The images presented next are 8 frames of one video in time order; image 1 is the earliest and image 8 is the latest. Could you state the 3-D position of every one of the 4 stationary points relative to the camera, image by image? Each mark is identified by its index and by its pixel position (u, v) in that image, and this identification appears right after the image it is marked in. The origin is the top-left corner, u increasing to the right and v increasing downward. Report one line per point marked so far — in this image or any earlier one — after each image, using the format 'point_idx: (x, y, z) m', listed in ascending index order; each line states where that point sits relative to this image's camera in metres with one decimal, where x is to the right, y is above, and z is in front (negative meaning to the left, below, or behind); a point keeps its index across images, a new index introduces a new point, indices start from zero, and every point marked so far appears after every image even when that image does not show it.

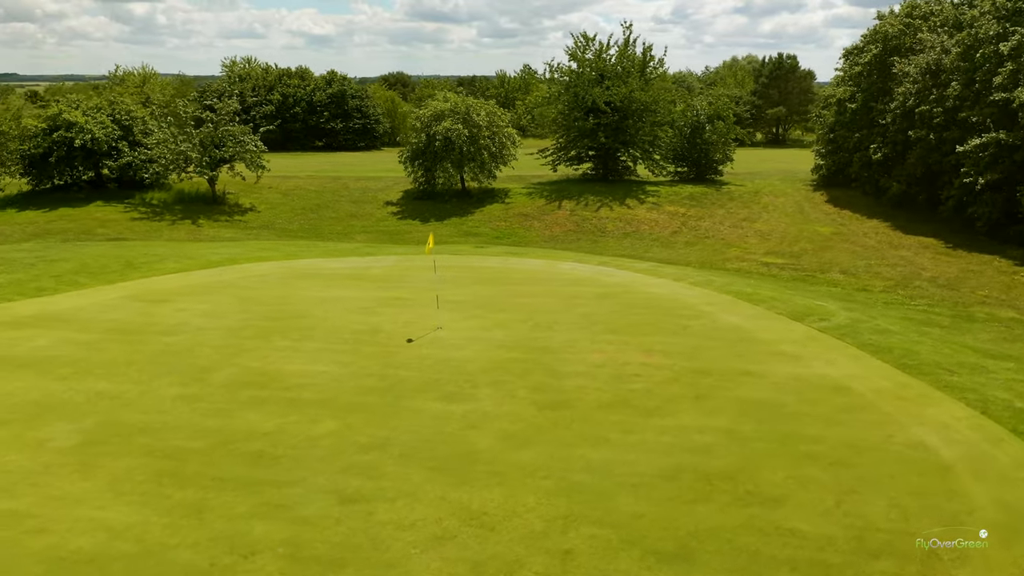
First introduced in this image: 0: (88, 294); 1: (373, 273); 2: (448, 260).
0: (-8.4, -0.1, +16.3) m
1: (-3.0, +0.3, +18.1) m
2: (-1.6, +0.7, +19.4) m
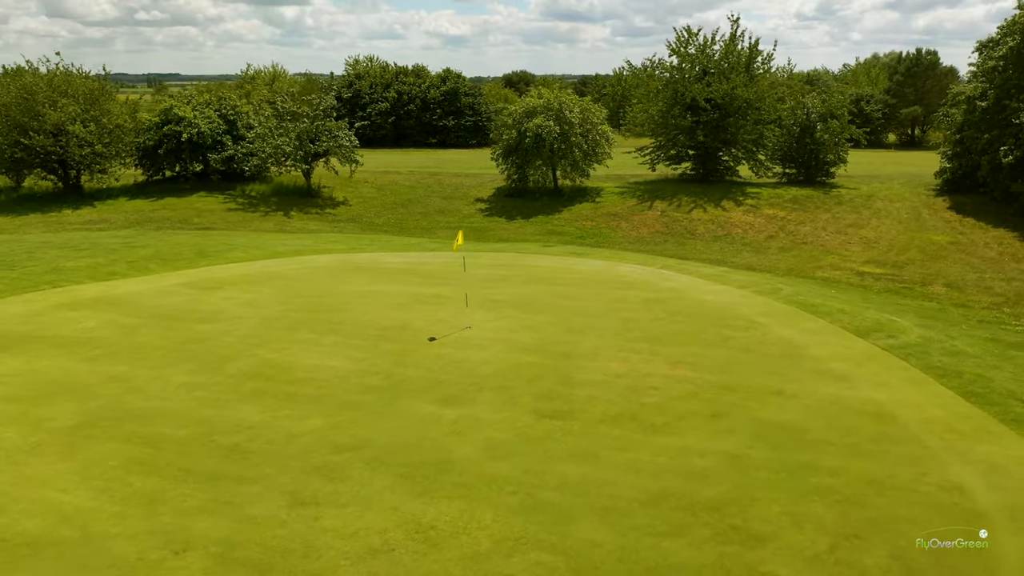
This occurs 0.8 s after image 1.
0: (-7.4, +0.2, +16.9) m
1: (-1.8, +0.4, +17.9) m
2: (-0.2, +0.7, +19.0) m
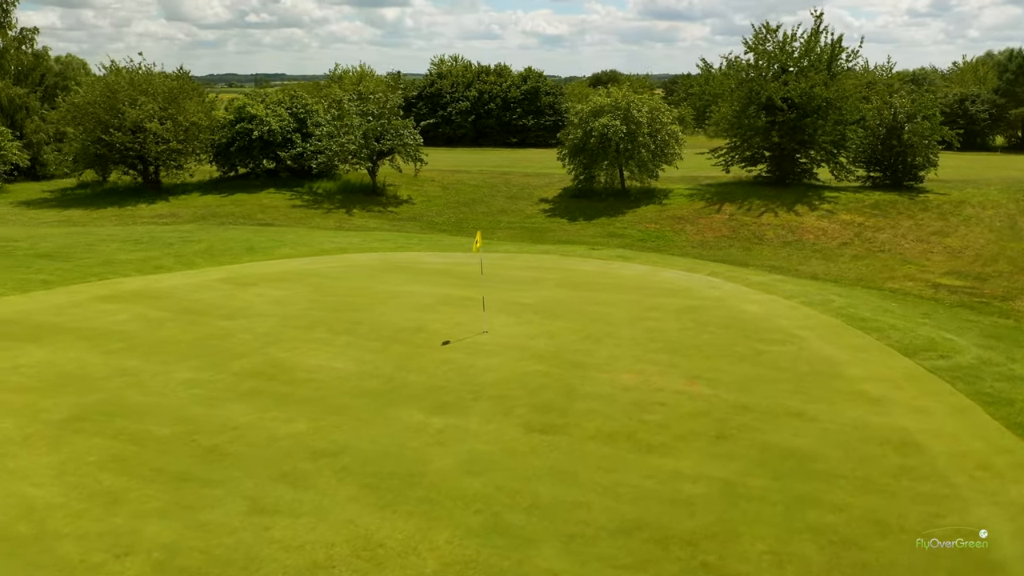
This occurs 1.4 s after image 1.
0: (-6.7, +0.3, +17.2) m
1: (-1.0, +0.4, +17.5) m
2: (+0.8, +0.6, +18.5) m
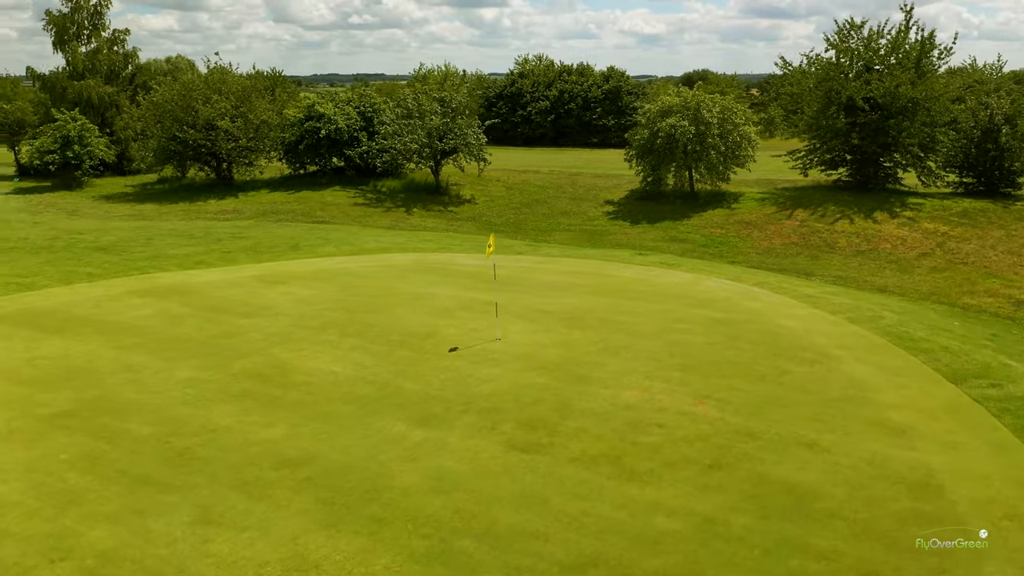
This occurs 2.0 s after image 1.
0: (-5.9, +0.4, +17.4) m
1: (-0.3, +0.3, +17.1) m
2: (+1.6, +0.5, +17.8) m
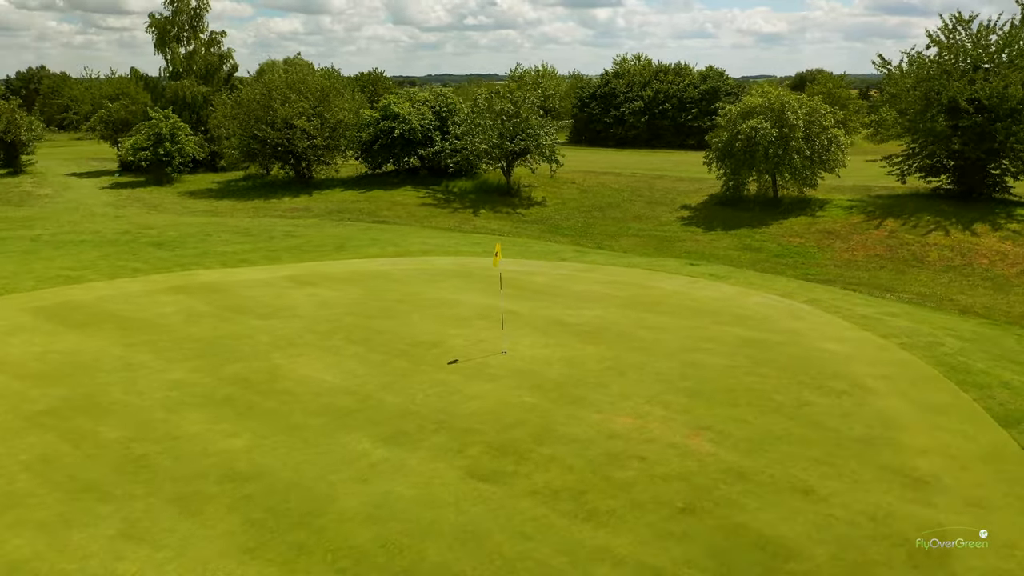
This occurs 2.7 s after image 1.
0: (-5.1, +0.4, +17.4) m
1: (+0.4, +0.2, +16.4) m
2: (+2.4, +0.3, +16.9) m
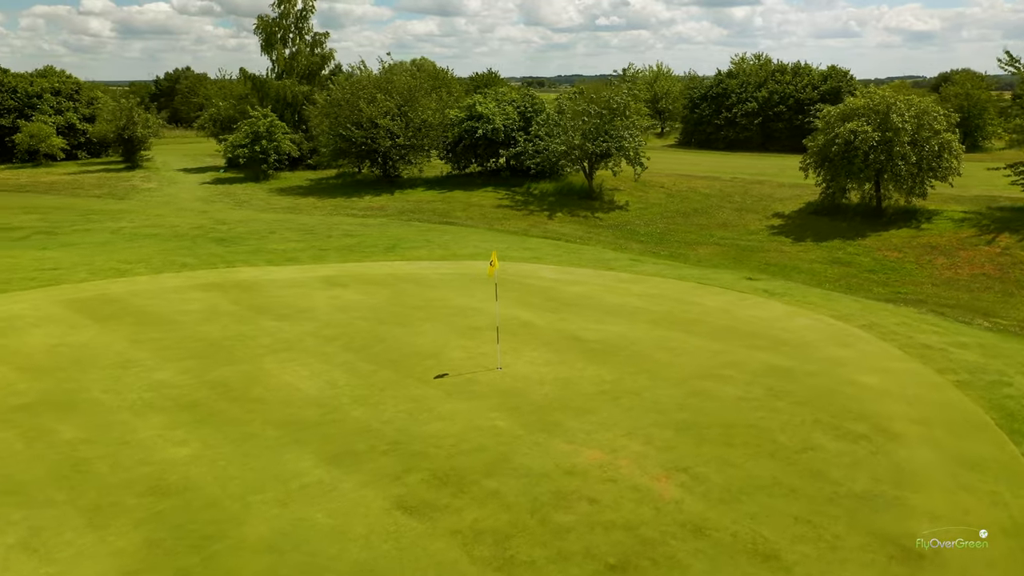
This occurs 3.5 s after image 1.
0: (-4.3, +0.4, +17.4) m
1: (+1.1, 0.0, +15.5) m
2: (+3.1, 0.0, +15.7) m
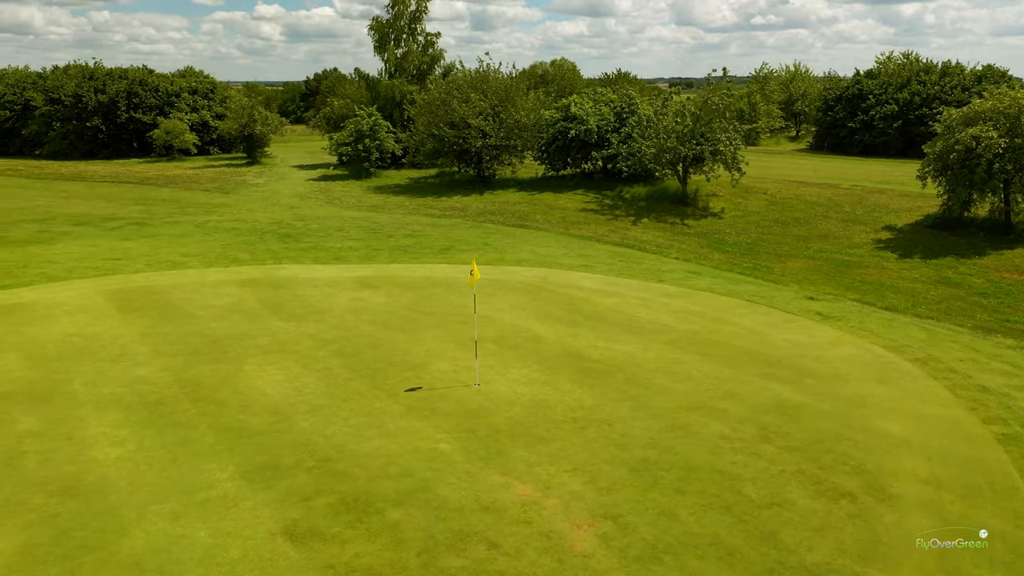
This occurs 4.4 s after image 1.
0: (-3.3, +0.4, +17.3) m
1: (+1.6, -0.3, +14.6) m
2: (+3.6, -0.3, +14.4) m
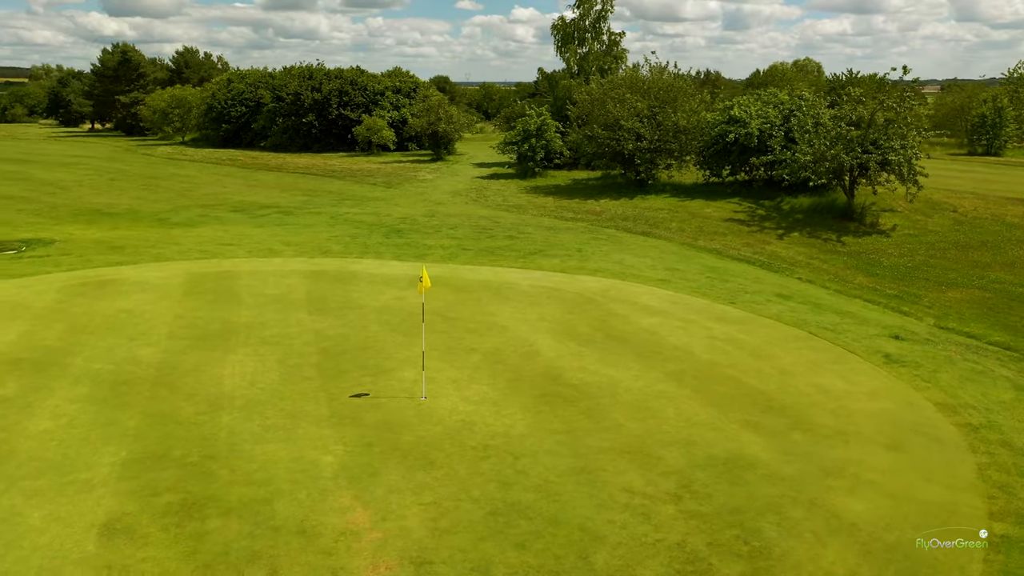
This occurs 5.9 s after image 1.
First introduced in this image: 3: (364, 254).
0: (-1.8, +0.4, +17.3) m
1: (+2.1, -0.5, +13.3) m
2: (+4.0, -0.7, +12.6) m
3: (-3.3, +0.7, +18.4) m
